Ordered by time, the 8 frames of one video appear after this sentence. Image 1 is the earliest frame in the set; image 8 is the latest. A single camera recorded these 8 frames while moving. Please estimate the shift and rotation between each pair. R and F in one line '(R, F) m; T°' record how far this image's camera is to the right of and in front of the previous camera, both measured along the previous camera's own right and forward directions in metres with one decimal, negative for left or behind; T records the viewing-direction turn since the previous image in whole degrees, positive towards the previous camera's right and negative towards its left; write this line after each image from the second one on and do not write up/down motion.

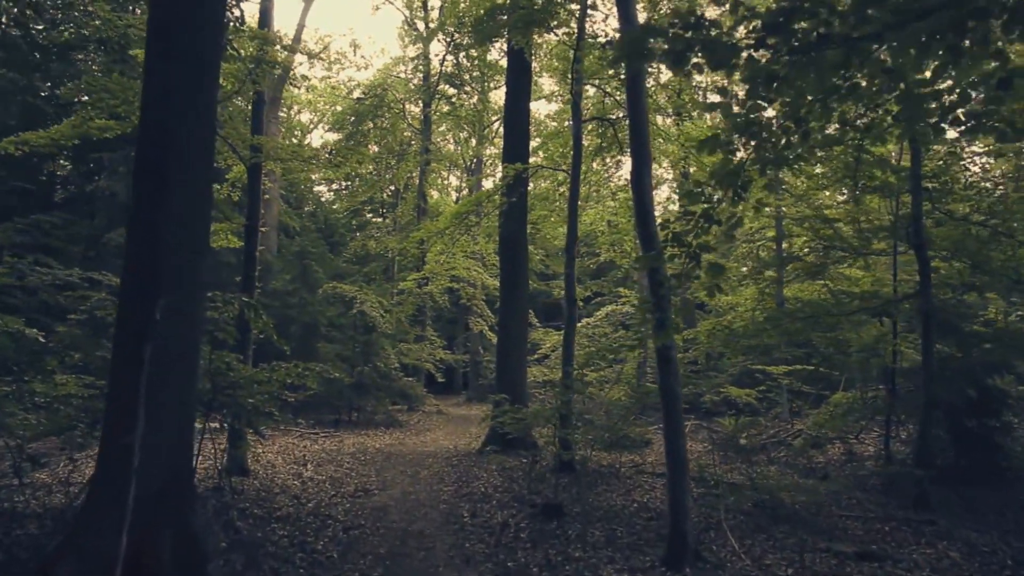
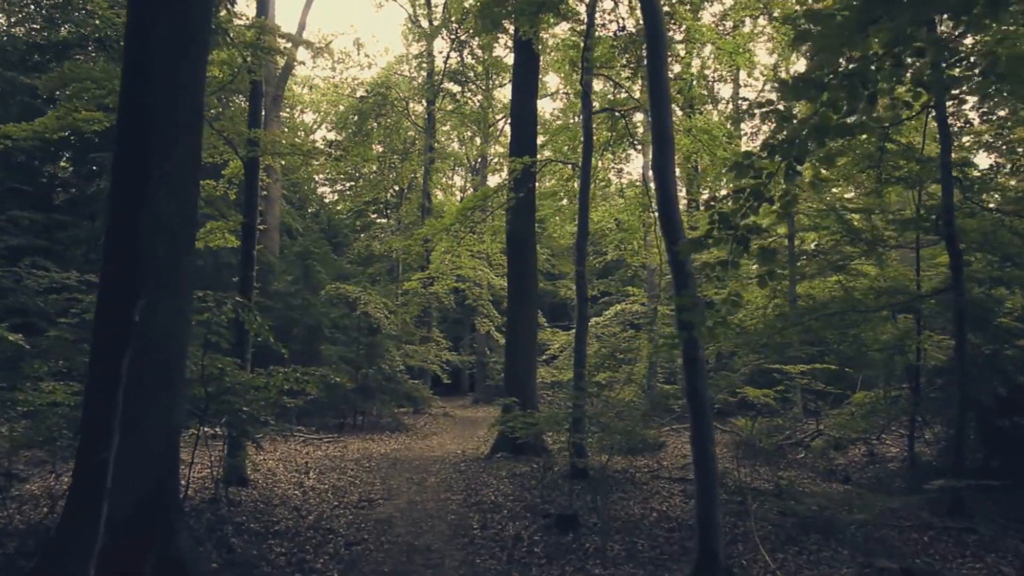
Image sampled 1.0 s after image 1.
(-0.1, +0.4) m; 0°
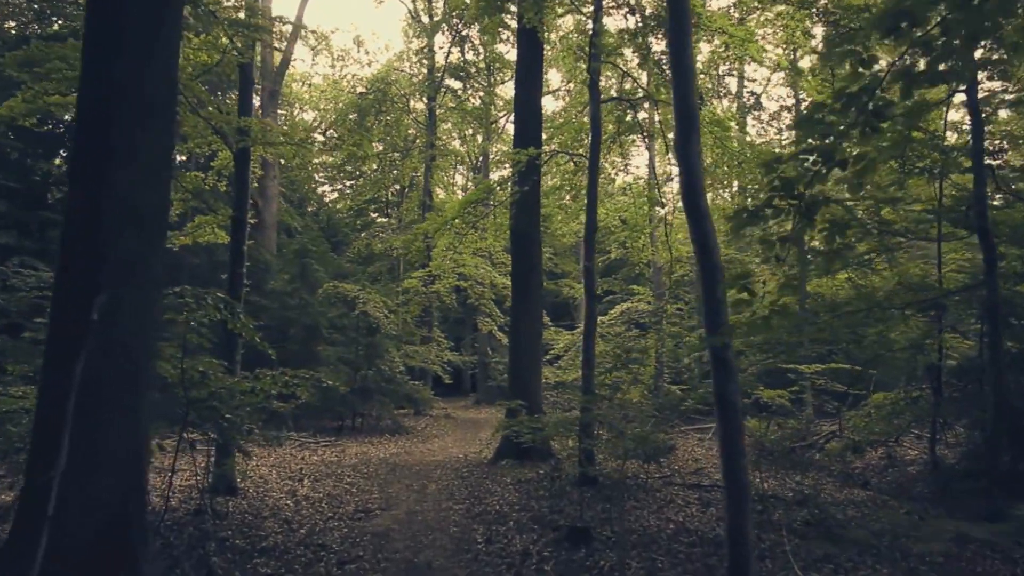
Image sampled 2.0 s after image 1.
(0.0, +0.5) m; 0°
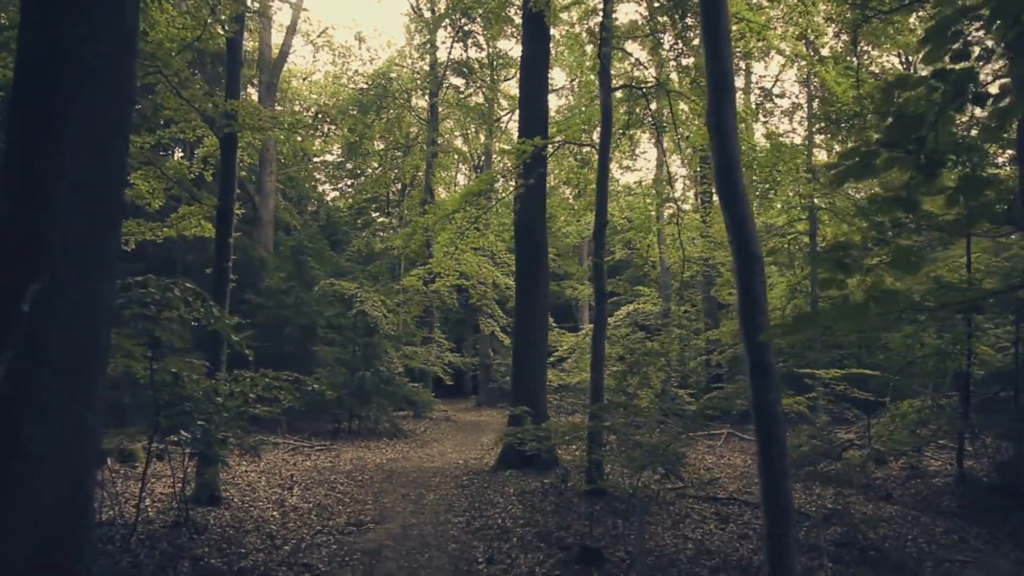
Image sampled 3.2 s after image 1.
(0.0, +0.6) m; 0°
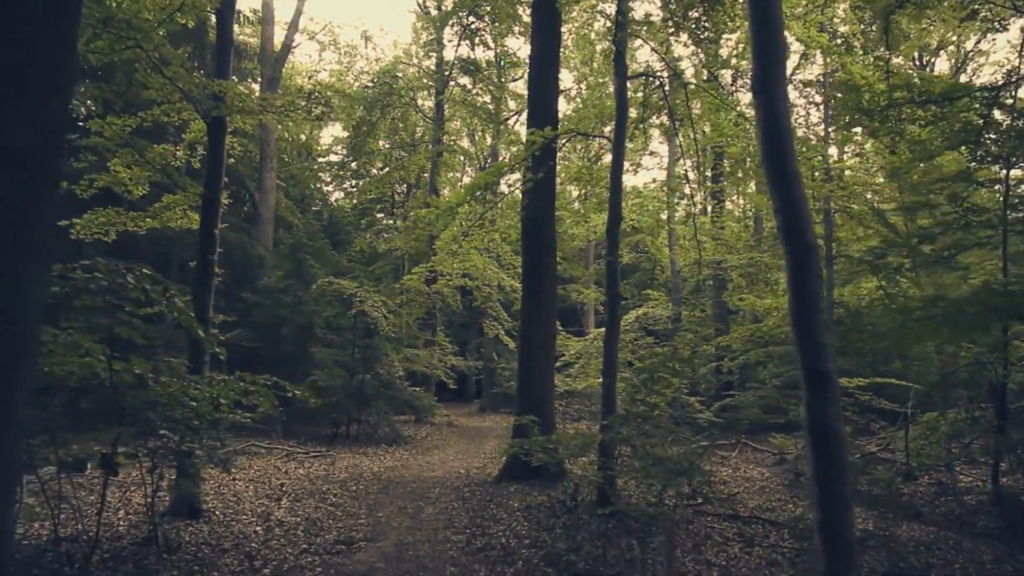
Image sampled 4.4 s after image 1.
(0.0, +0.6) m; 0°
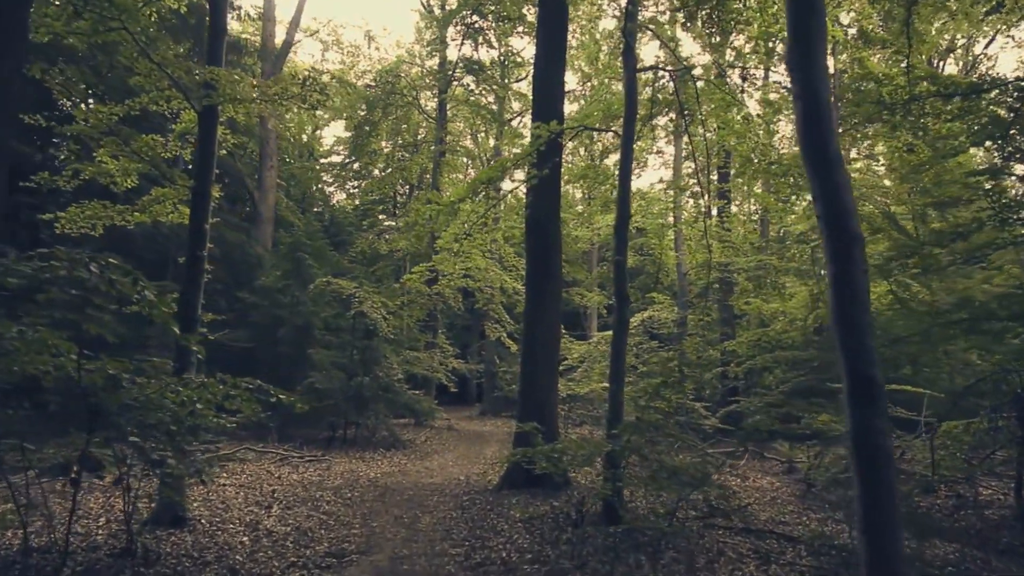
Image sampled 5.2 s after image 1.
(0.0, +0.4) m; 0°
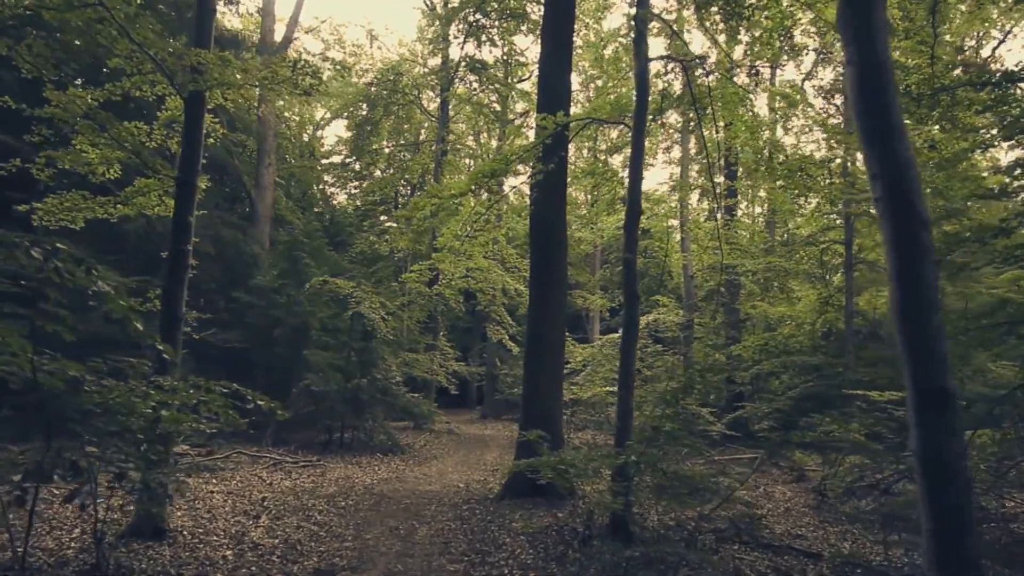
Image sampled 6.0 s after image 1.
(0.0, +0.4) m; 0°
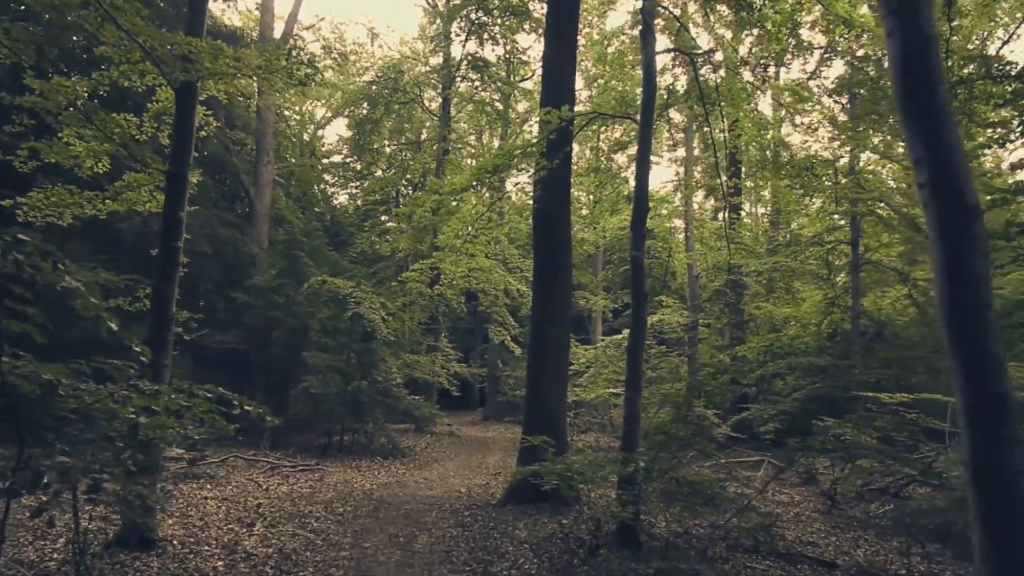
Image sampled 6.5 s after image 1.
(0.0, +0.3) m; 0°
